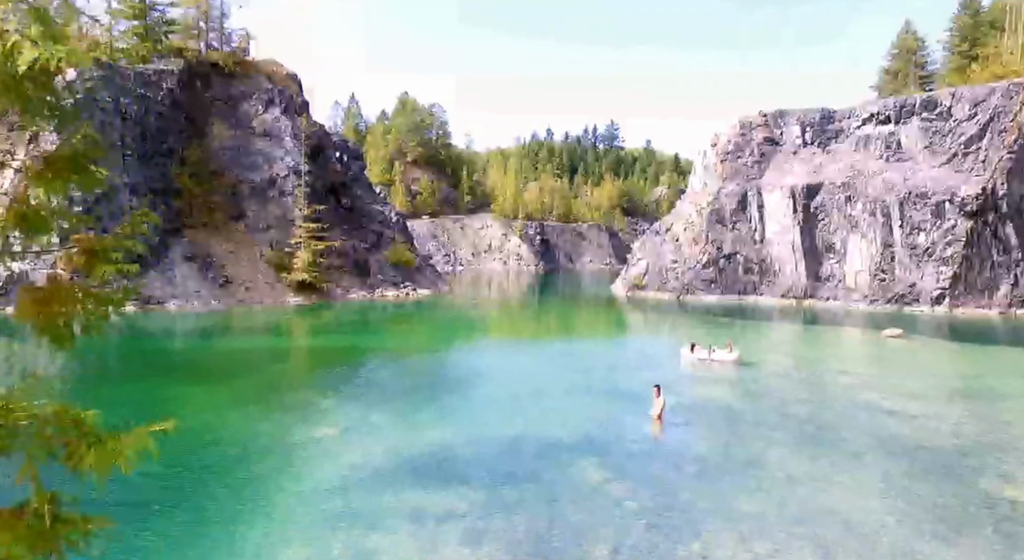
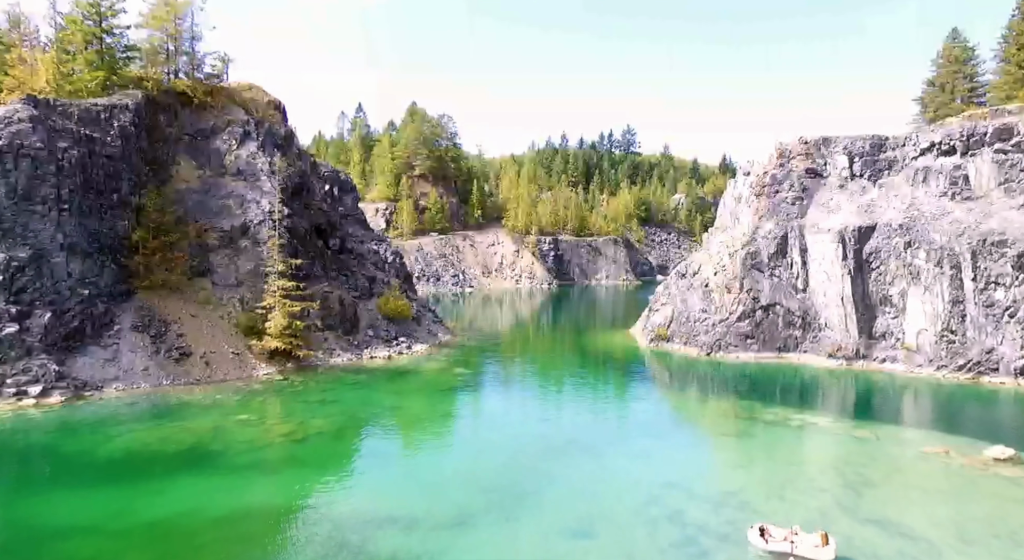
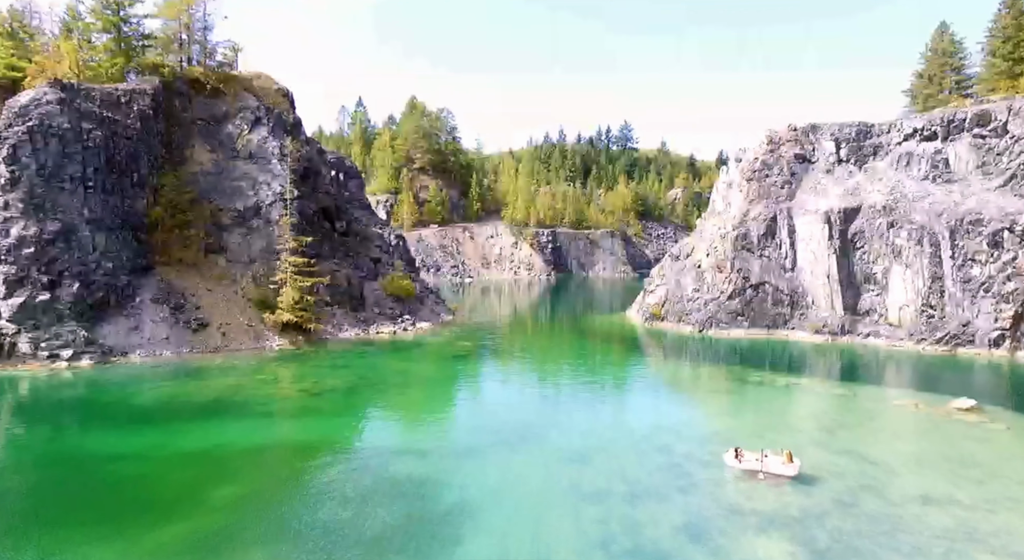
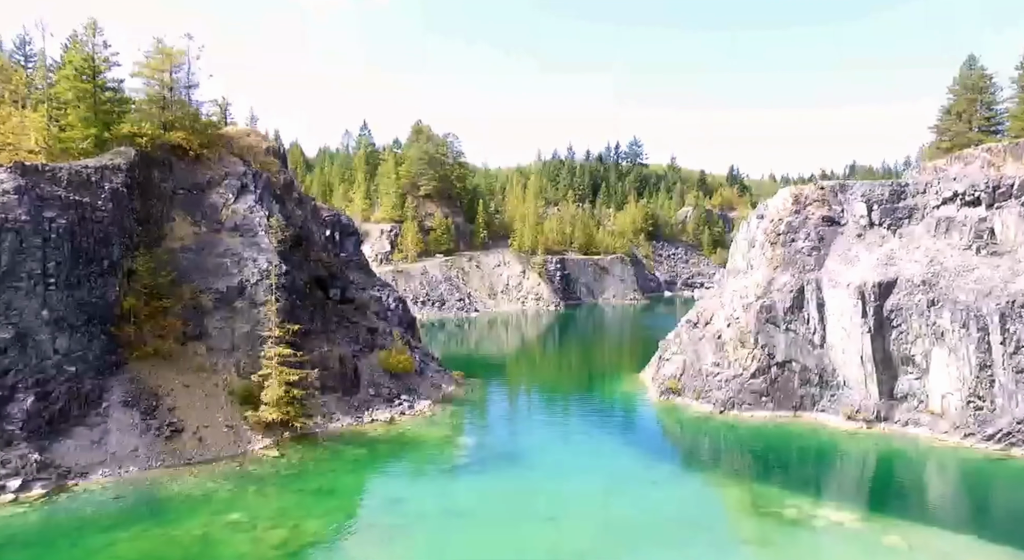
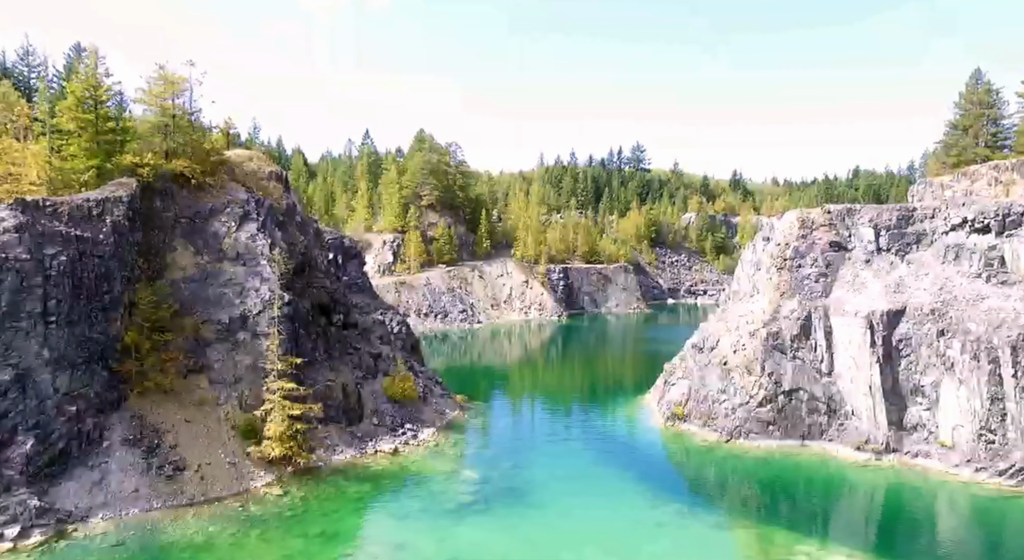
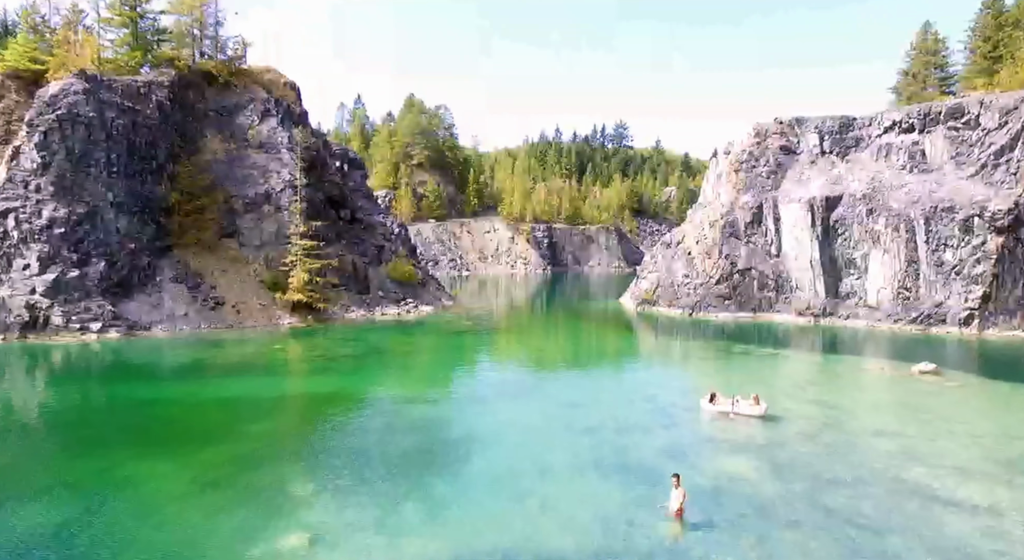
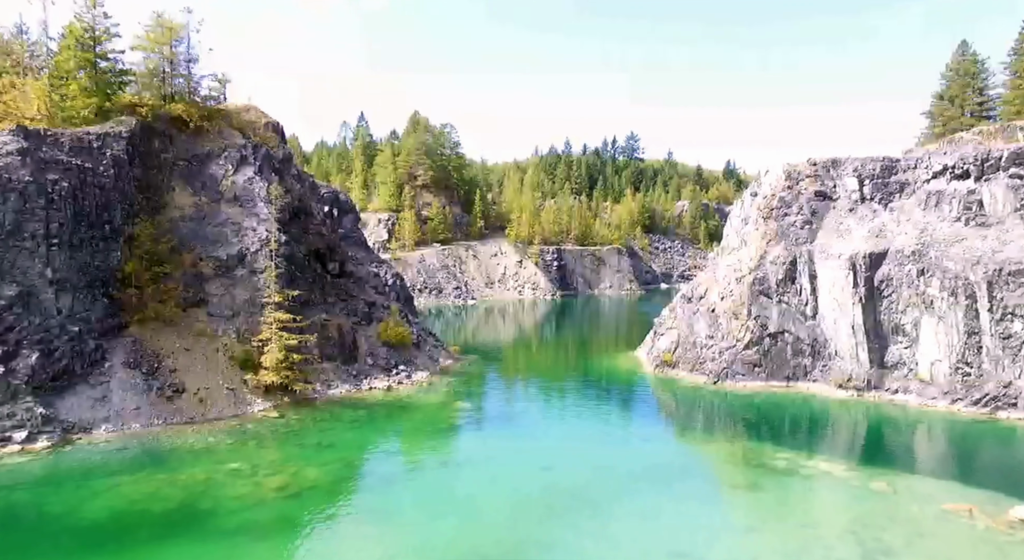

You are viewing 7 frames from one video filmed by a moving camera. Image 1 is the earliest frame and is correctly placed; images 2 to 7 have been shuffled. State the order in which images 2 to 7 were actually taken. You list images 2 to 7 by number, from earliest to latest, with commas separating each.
6, 3, 2, 7, 4, 5
